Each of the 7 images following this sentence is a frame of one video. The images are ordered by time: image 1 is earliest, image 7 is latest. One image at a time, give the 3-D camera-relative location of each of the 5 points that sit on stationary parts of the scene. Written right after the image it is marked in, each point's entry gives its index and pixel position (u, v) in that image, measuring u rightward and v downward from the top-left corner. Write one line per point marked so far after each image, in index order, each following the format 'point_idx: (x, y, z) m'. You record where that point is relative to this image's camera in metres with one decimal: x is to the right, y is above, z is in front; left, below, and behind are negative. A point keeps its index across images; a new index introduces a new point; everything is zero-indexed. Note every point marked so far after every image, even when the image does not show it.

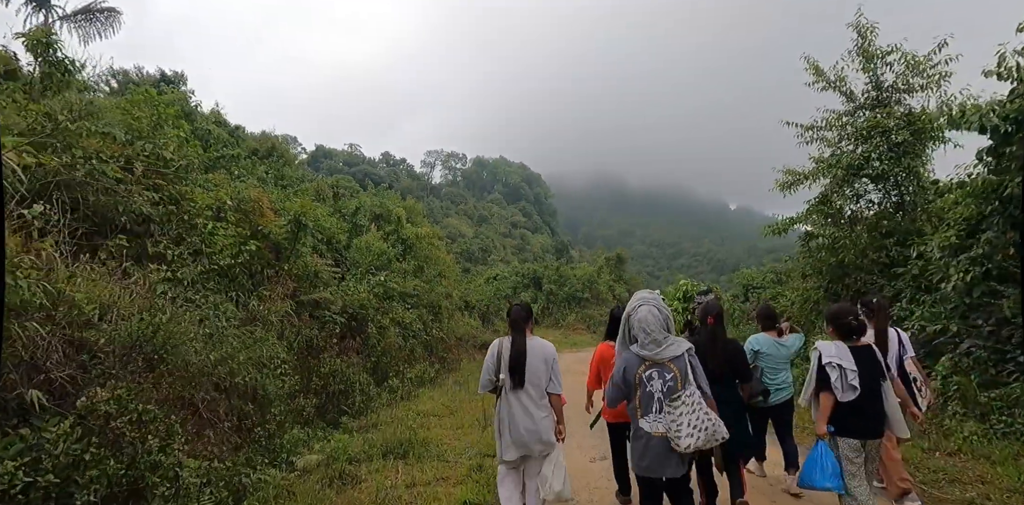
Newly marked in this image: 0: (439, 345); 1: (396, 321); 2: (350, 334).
0: (-2.1, -2.6, +14.2) m
1: (-2.4, -1.5, +10.6) m
2: (-3.0, -1.5, +9.2) m
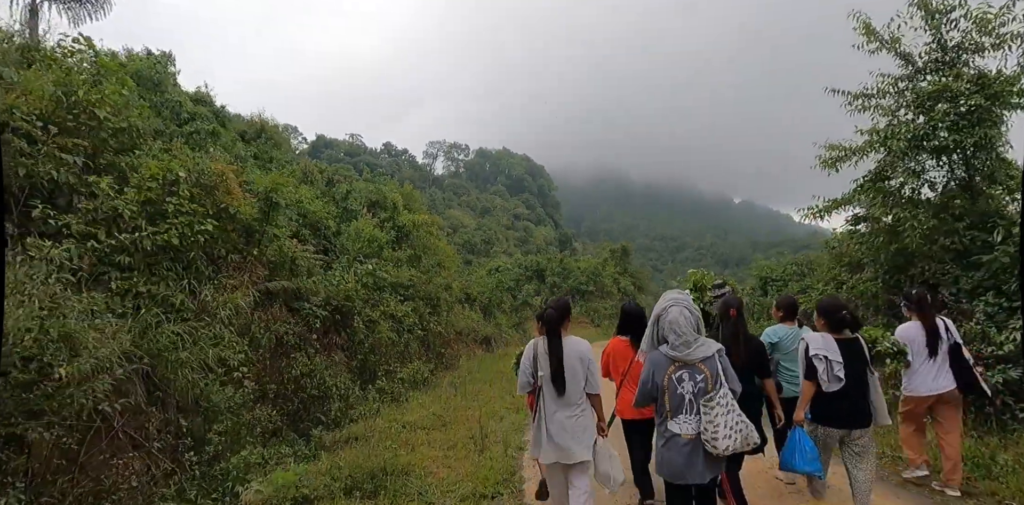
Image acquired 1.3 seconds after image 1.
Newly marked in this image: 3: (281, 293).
0: (-2.0, -2.3, +13.3) m
1: (-2.4, -1.2, +9.6) m
2: (-2.9, -1.3, +8.2) m
3: (-3.4, -0.6, +7.3) m
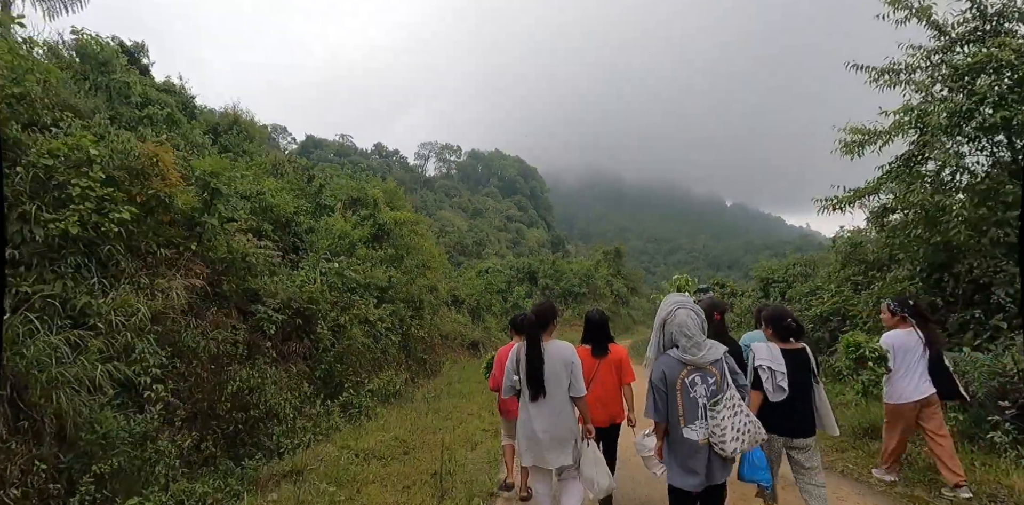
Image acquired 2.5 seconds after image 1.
0: (-2.3, -2.3, +12.4) m
1: (-2.6, -1.2, +8.7) m
2: (-3.2, -1.2, +7.2) m
3: (-3.6, -0.5, +6.4) m
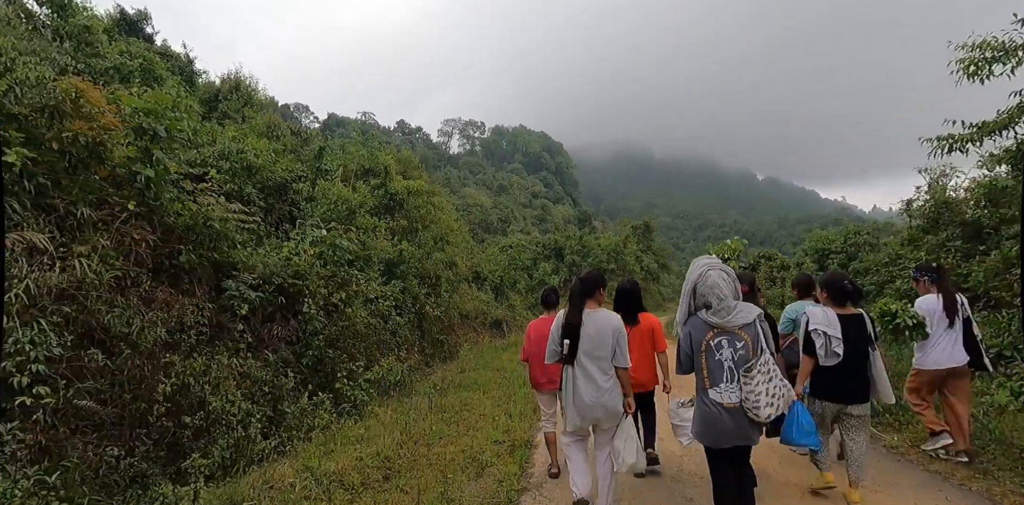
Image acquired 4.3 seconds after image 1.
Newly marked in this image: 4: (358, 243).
0: (-1.8, -1.6, +11.2) m
1: (-2.3, -0.7, +7.5) m
2: (-2.9, -0.8, +6.1) m
3: (-3.4, -0.2, +5.2) m
4: (-2.6, +0.2, +8.2) m
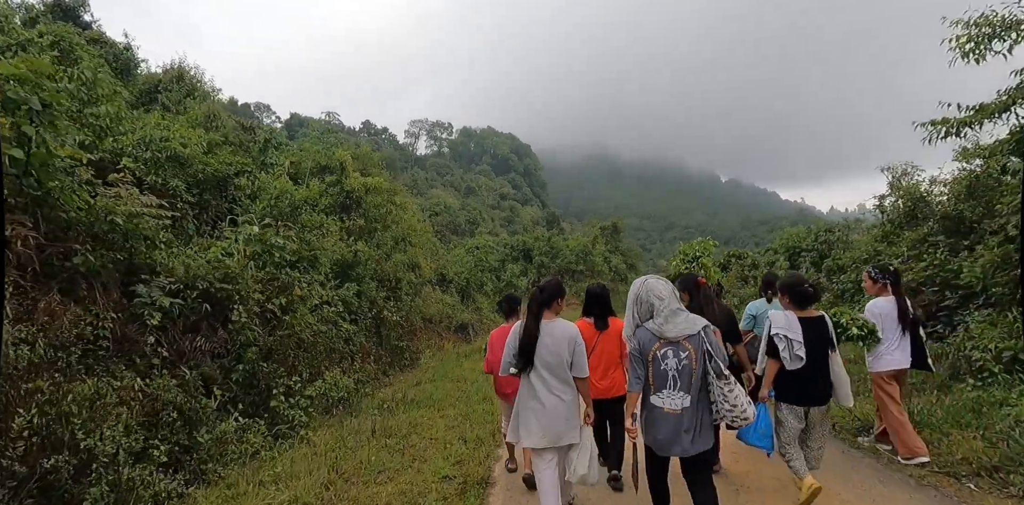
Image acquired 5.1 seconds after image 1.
0: (-2.5, -1.7, +10.5) m
1: (-2.8, -0.7, +6.8) m
2: (-3.3, -0.8, +5.3) m
3: (-3.8, -0.2, +4.4) m
4: (-3.1, +0.1, +7.4) m
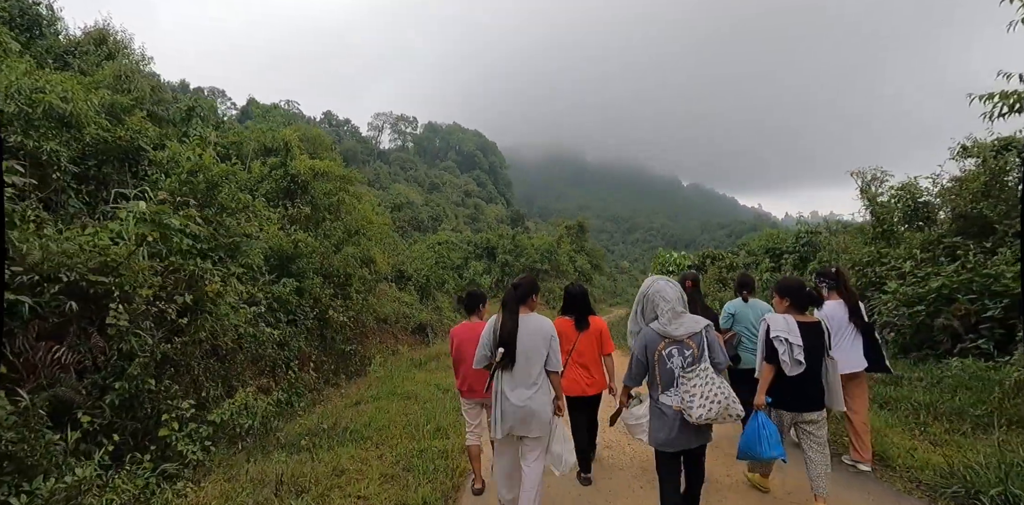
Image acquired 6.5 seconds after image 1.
0: (-3.2, -1.5, +9.2) m
1: (-3.2, -0.5, +5.5) m
2: (-3.6, -0.6, +4.0) m
3: (-4.0, 0.0, +3.1) m
4: (-3.6, +0.3, +6.1) m
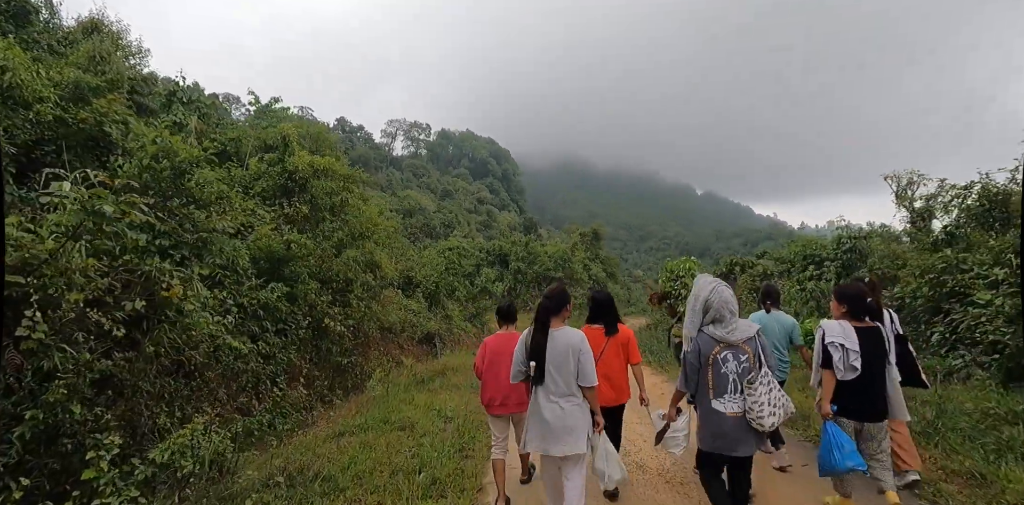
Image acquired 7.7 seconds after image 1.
0: (-3.0, -1.5, +8.4) m
1: (-3.1, -0.5, +4.7) m
2: (-3.5, -0.6, +3.2) m
3: (-3.9, +0.1, +2.3) m
4: (-3.4, +0.3, +5.3) m
